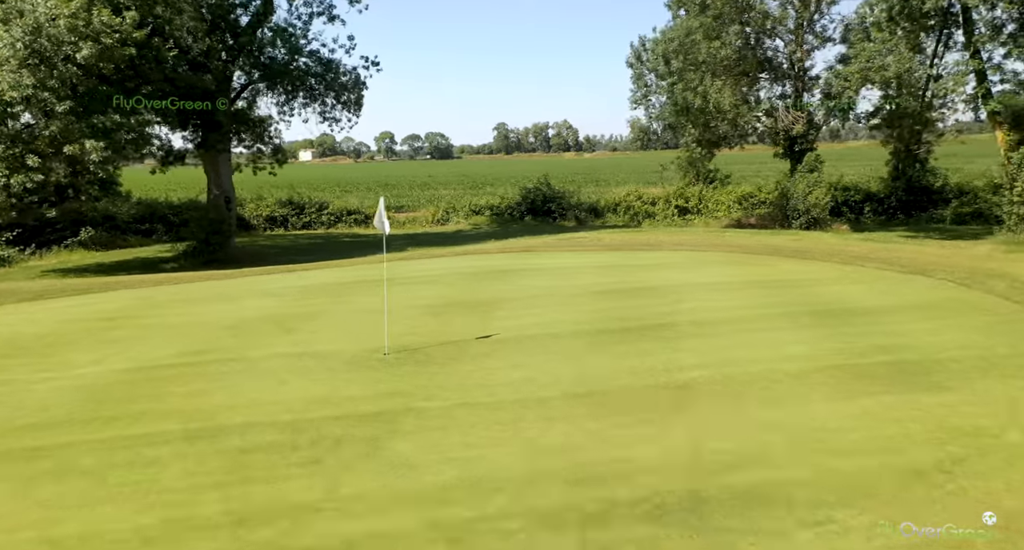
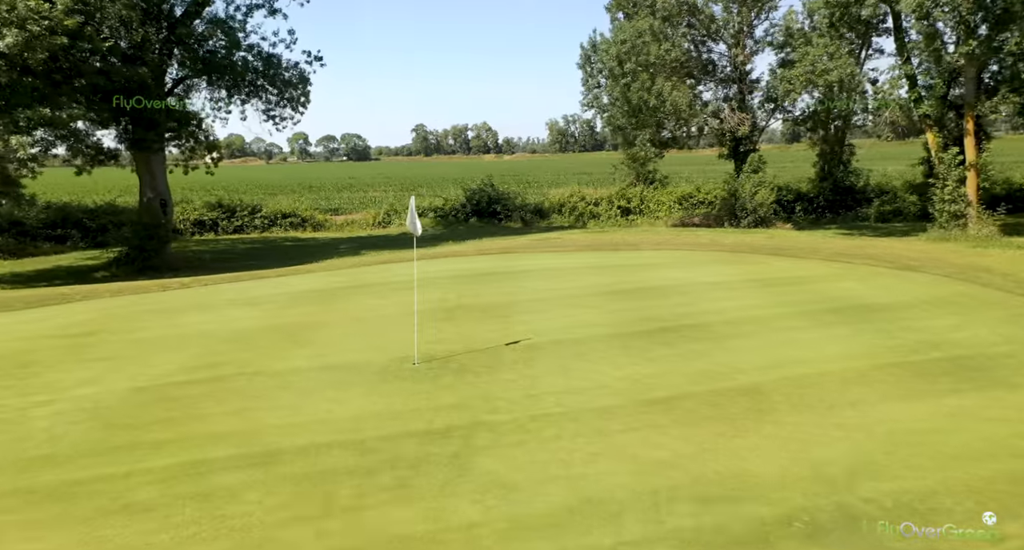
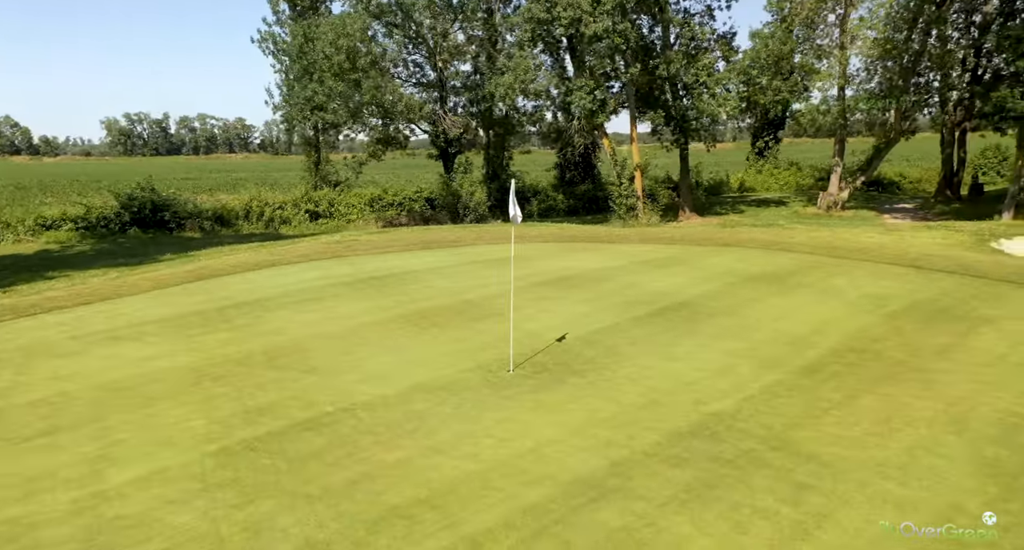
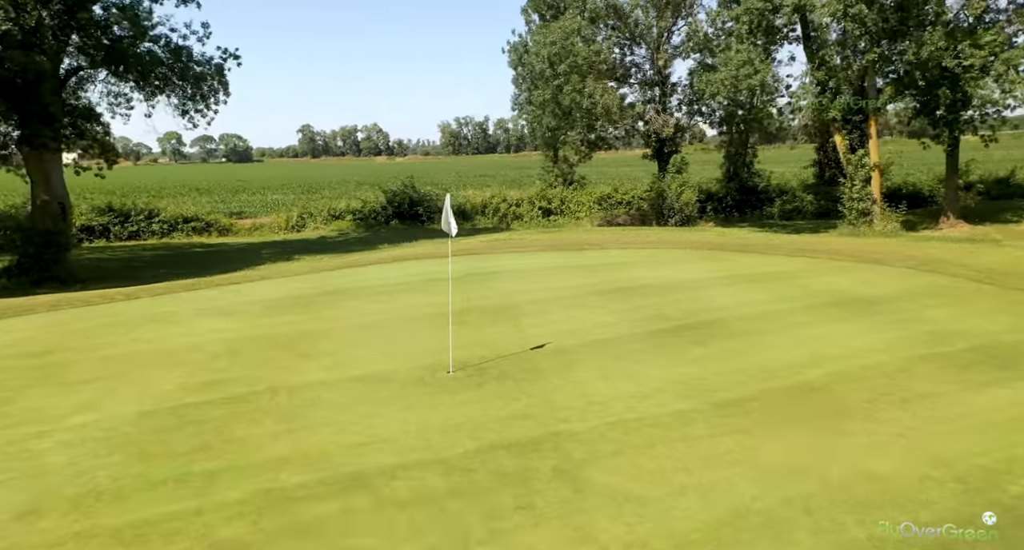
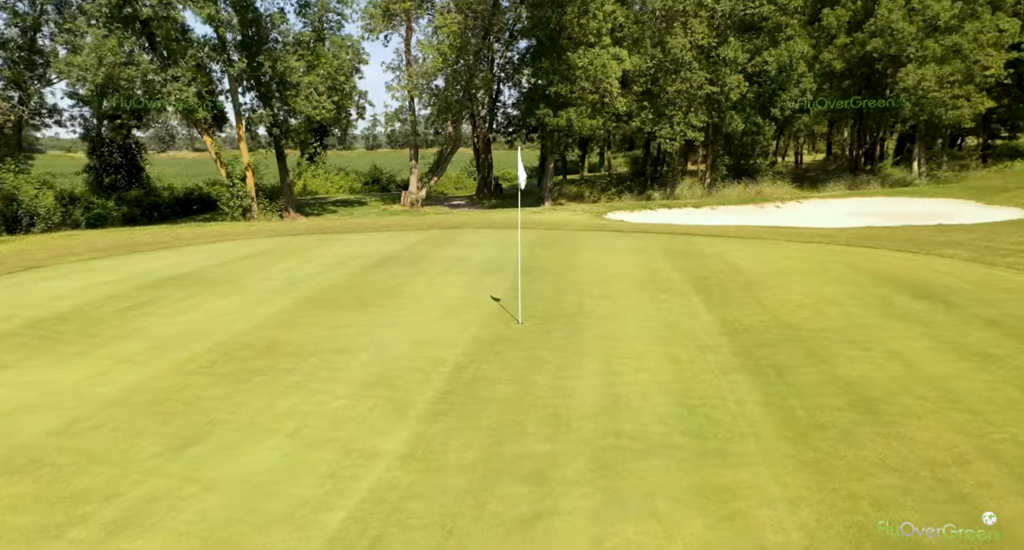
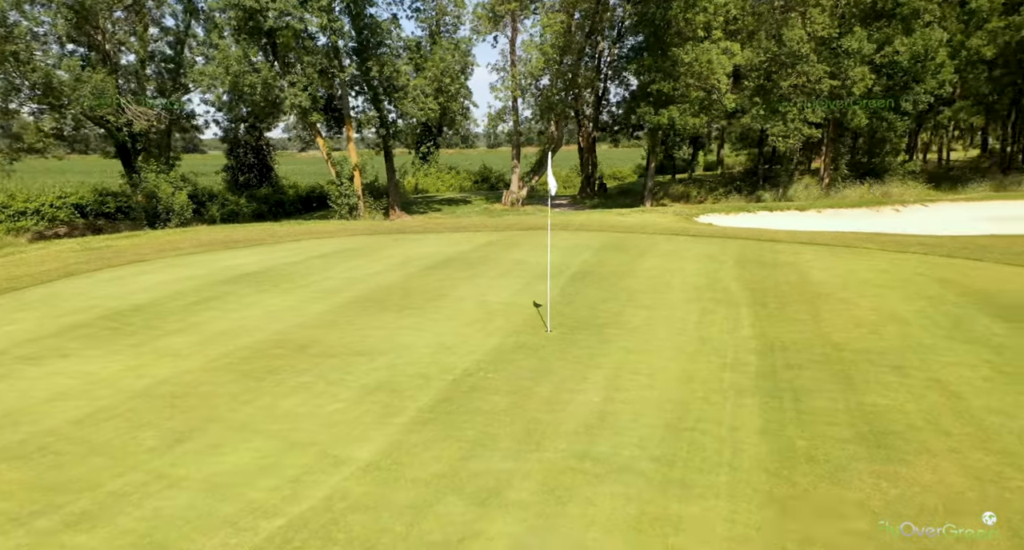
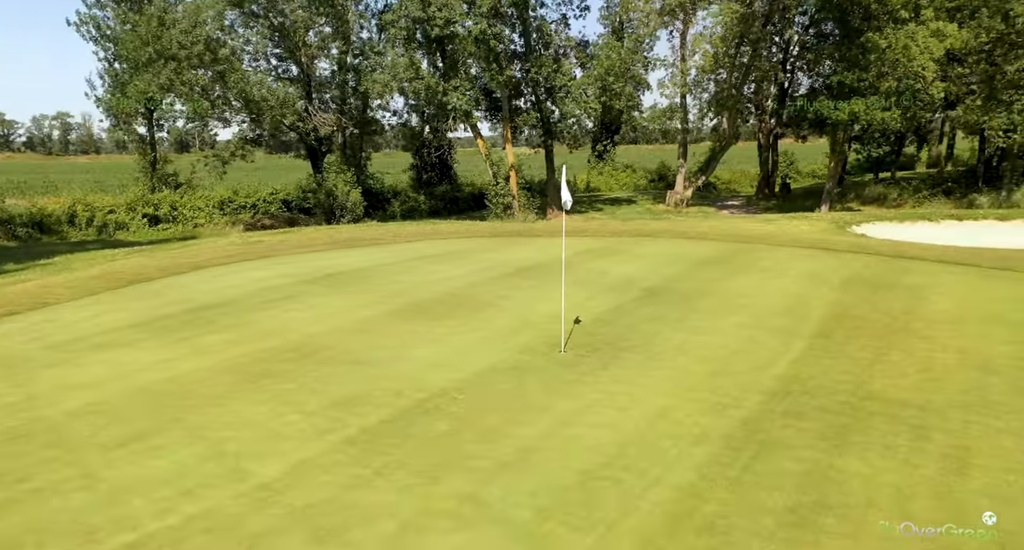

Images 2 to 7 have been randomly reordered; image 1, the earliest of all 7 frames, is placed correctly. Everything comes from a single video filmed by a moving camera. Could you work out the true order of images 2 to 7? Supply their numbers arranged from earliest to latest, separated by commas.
2, 4, 3, 7, 6, 5
